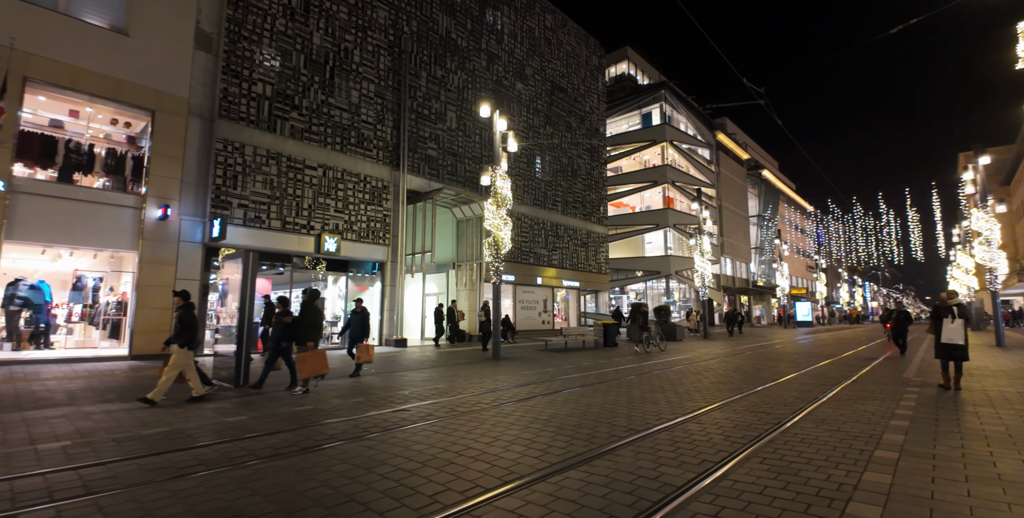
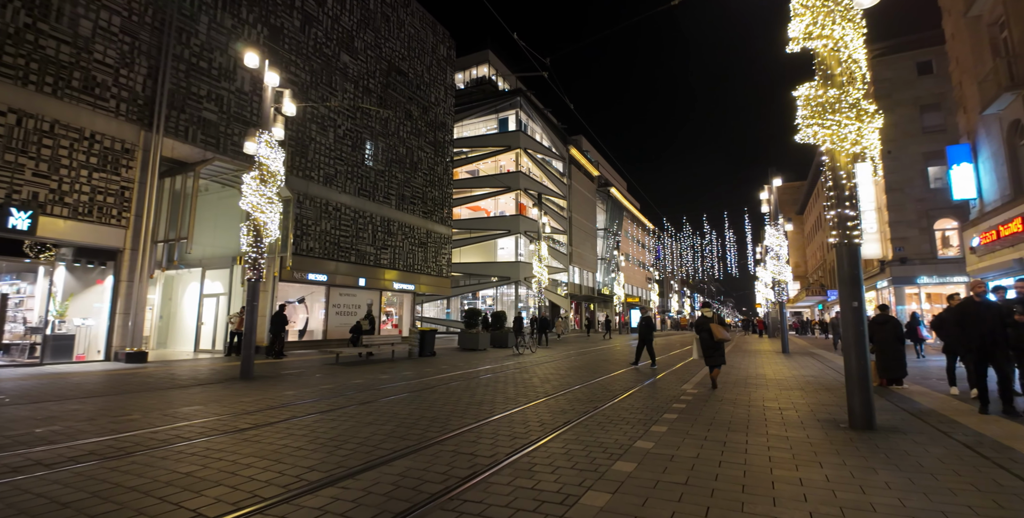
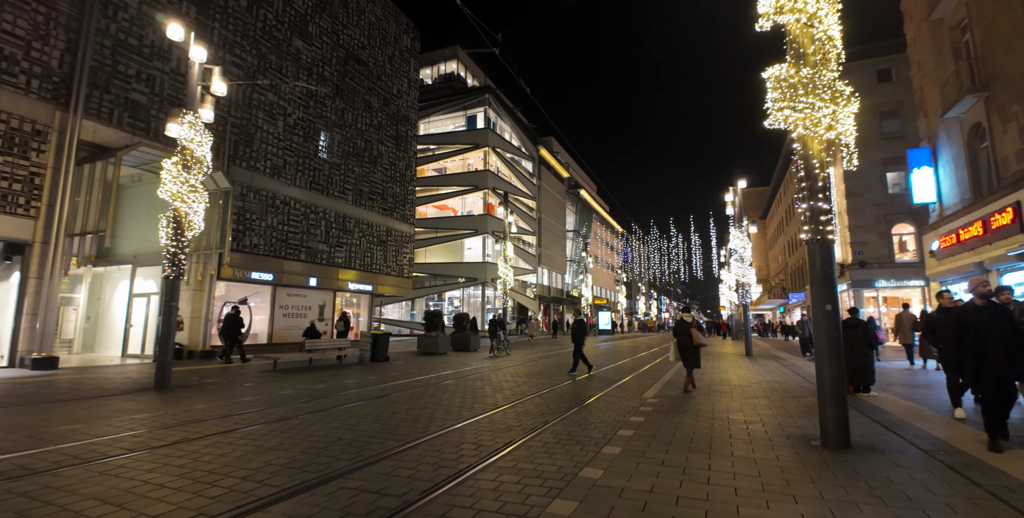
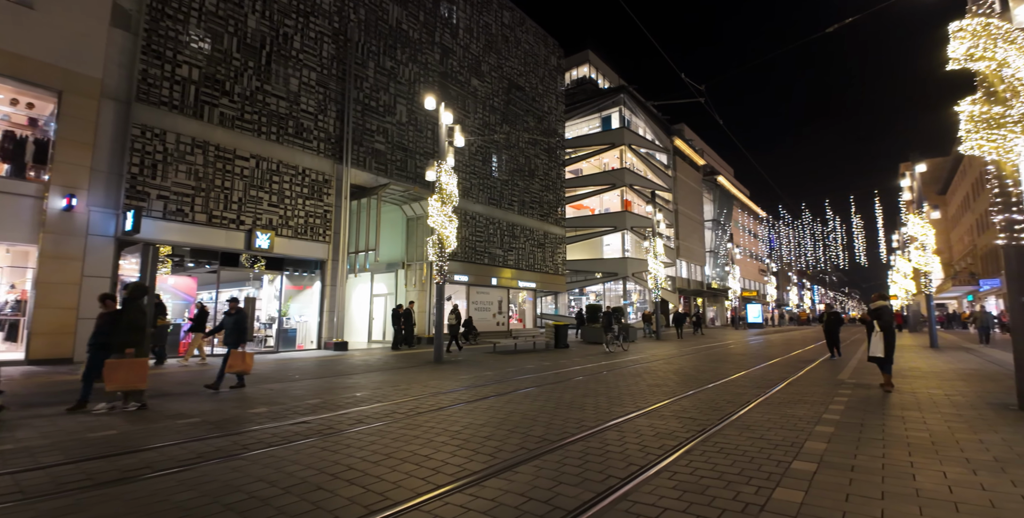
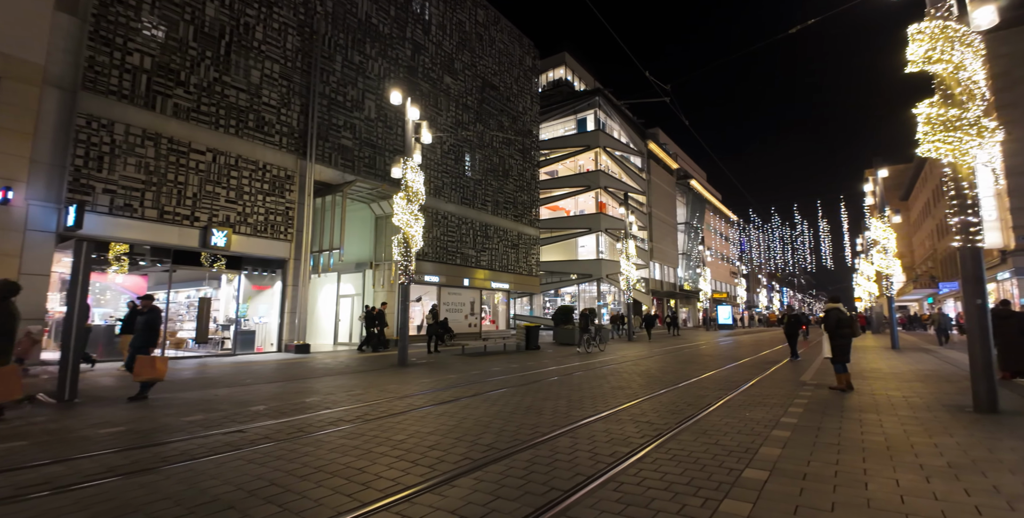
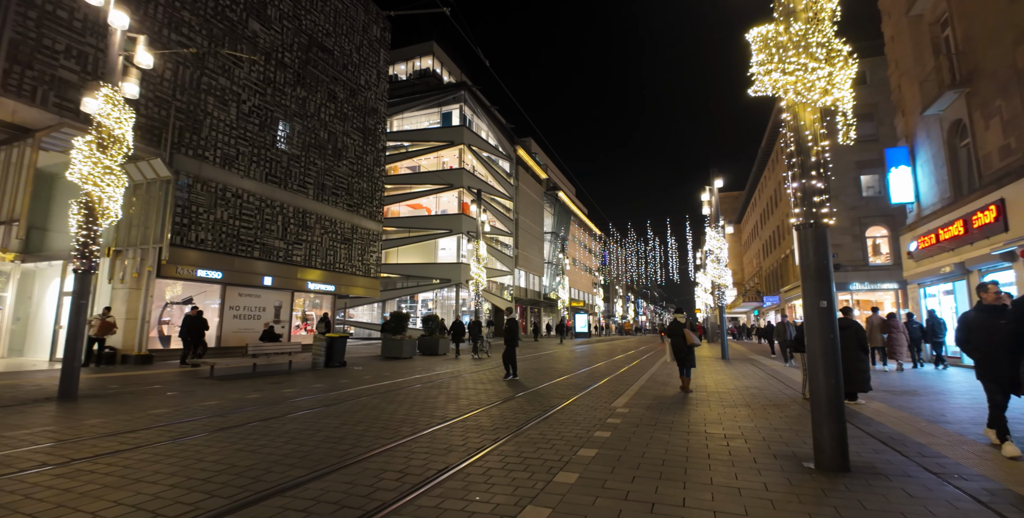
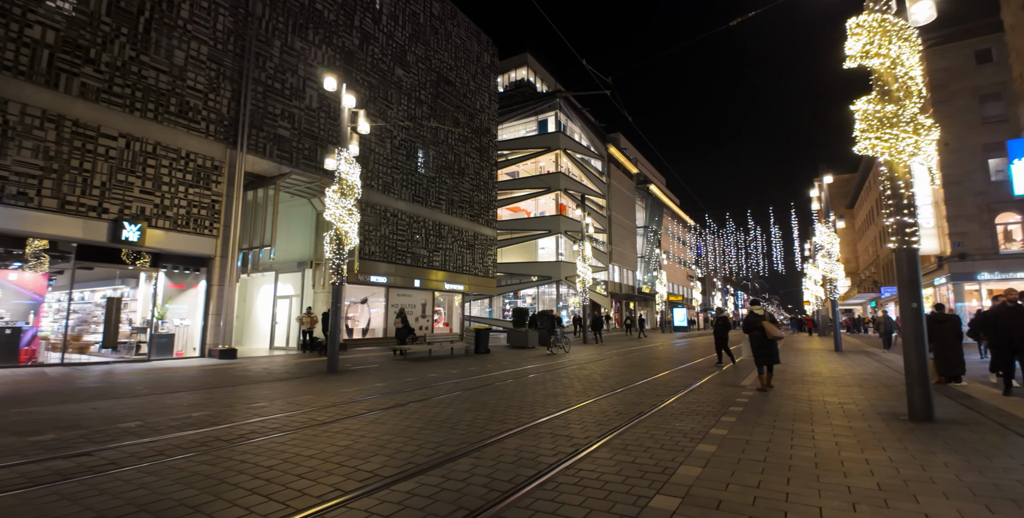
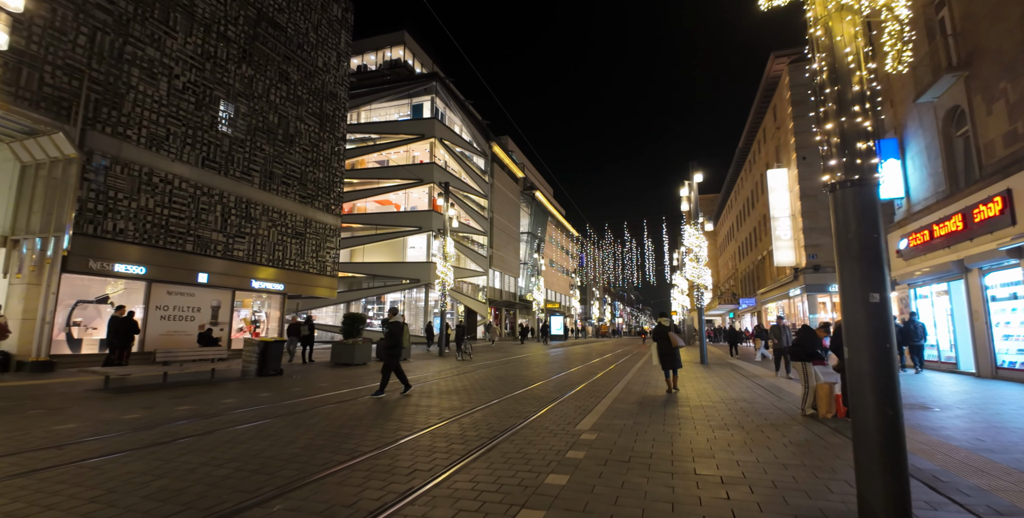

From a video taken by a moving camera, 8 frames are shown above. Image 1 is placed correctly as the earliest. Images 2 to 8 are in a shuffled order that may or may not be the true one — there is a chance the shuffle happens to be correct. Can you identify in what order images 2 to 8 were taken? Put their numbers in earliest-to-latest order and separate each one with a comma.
4, 5, 7, 2, 3, 6, 8
